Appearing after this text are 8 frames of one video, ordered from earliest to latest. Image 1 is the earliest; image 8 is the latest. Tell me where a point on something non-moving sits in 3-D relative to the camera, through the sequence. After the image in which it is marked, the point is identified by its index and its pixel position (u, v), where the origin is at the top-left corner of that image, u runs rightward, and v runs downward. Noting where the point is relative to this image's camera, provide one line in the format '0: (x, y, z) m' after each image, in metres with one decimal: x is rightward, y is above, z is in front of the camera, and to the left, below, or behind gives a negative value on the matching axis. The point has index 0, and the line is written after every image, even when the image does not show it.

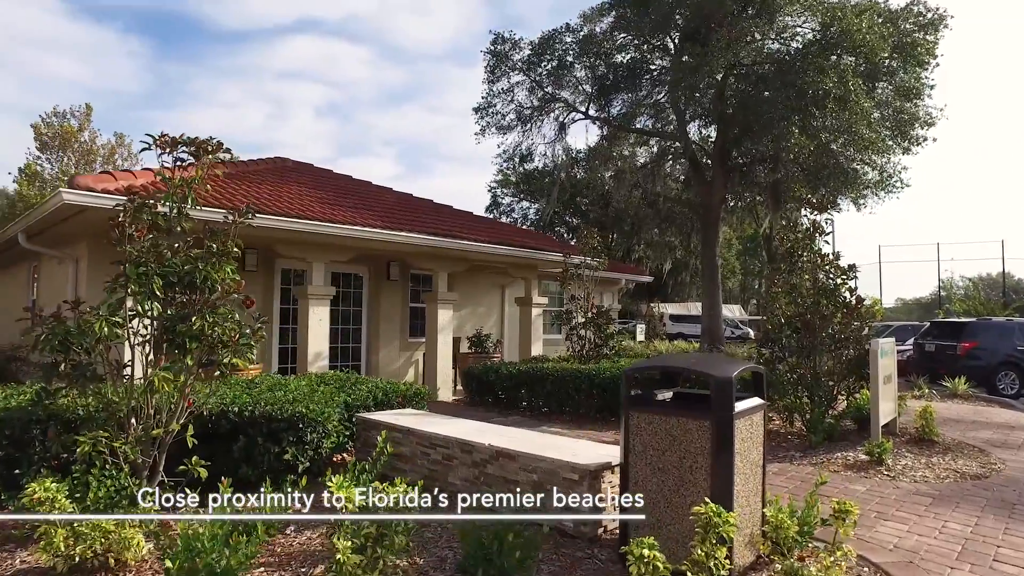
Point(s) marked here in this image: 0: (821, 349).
0: (+3.8, -0.8, +7.4) m
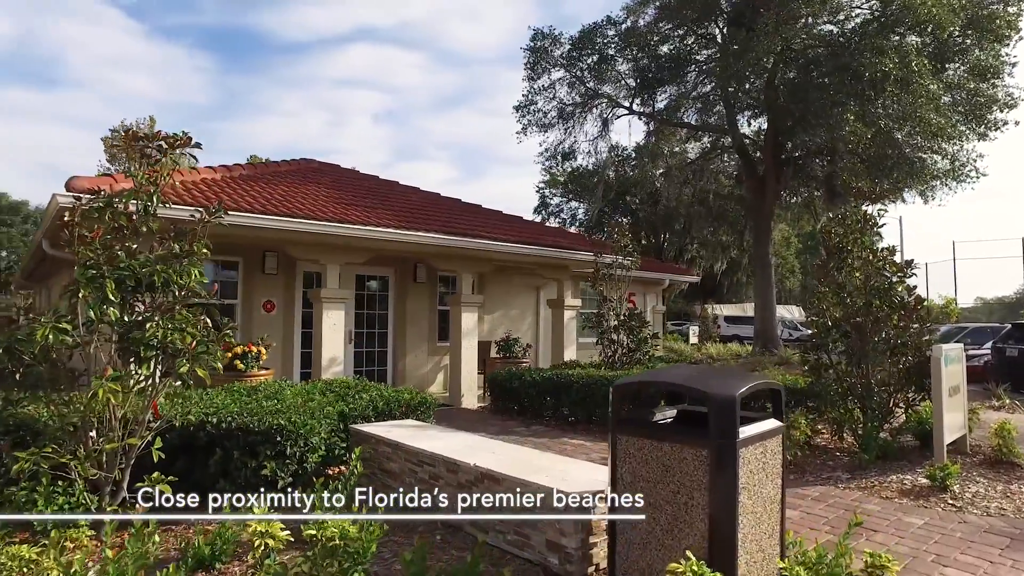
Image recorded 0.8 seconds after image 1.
0: (+3.9, -0.7, +6.6) m
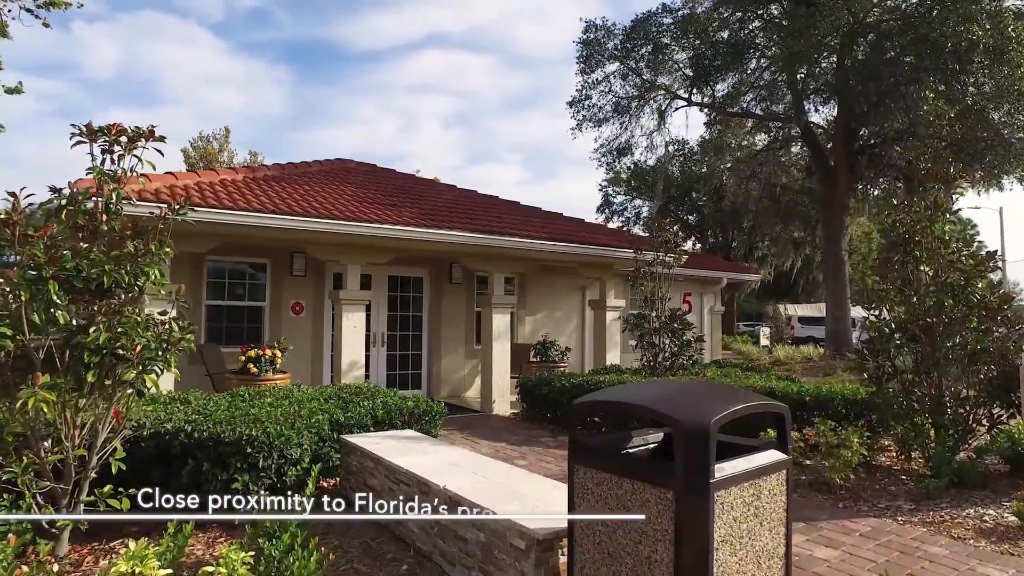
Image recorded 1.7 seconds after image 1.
0: (+4.1, -0.7, +5.6) m
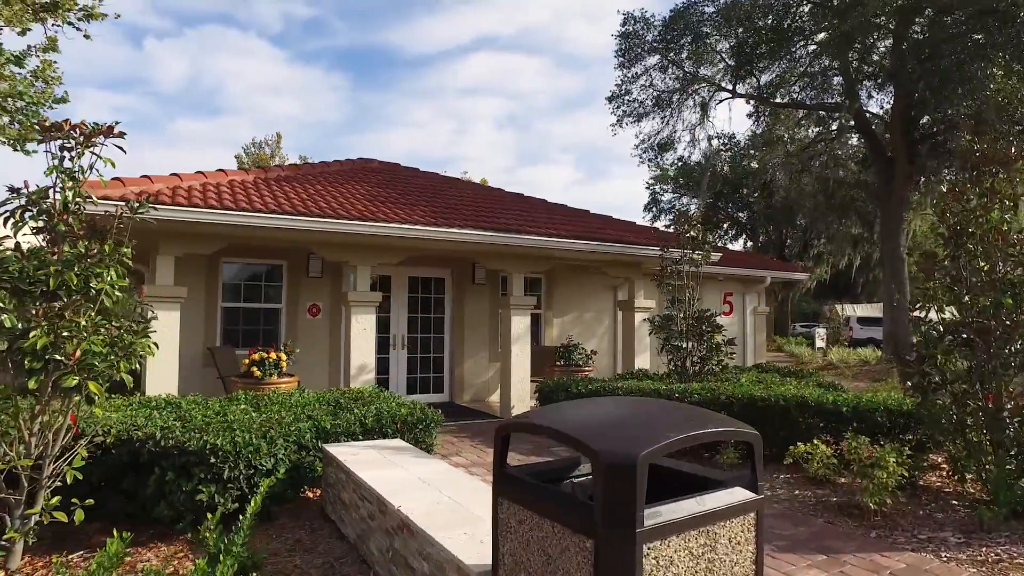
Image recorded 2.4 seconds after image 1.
0: (+4.0, -0.7, +4.9) m
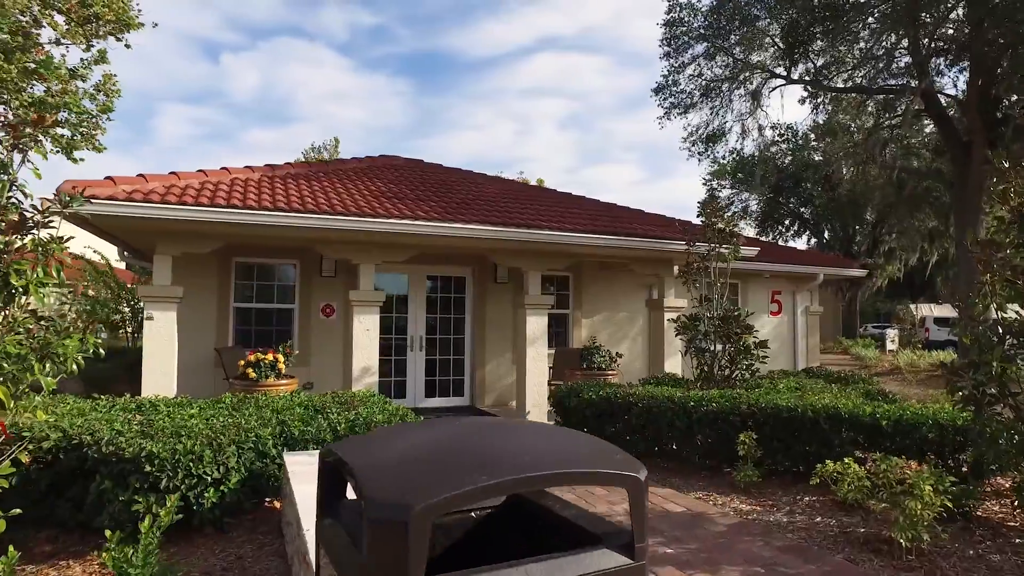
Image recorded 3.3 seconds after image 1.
0: (+3.8, -0.6, +4.0) m
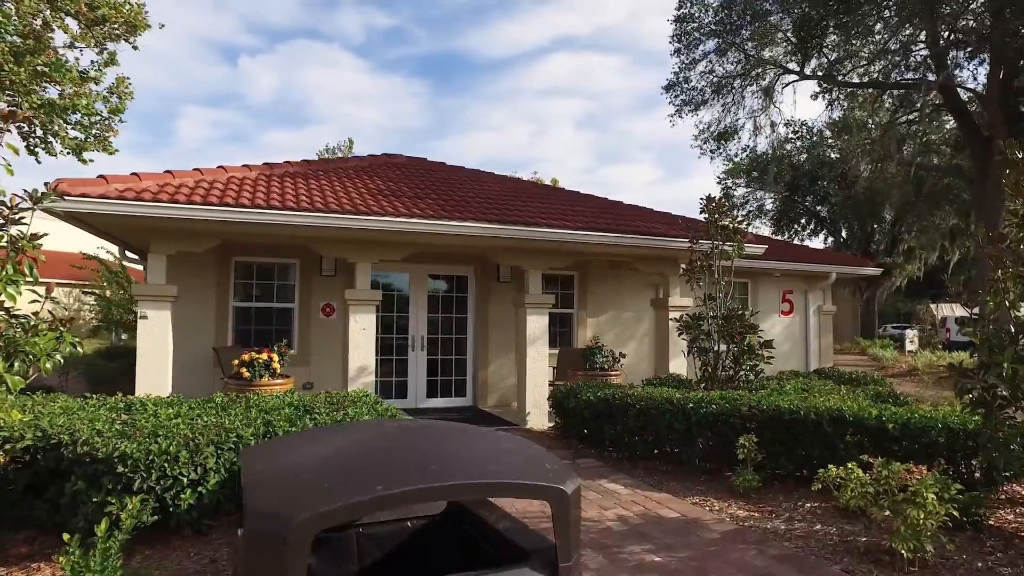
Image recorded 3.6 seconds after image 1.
0: (+3.7, -0.6, +3.8) m
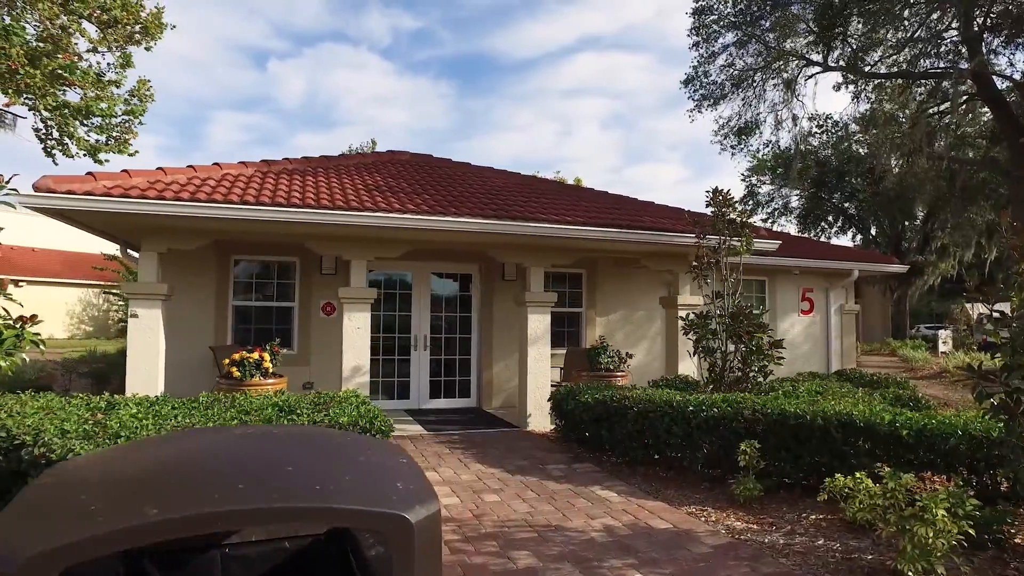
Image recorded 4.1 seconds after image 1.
0: (+3.5, -0.6, +3.4) m
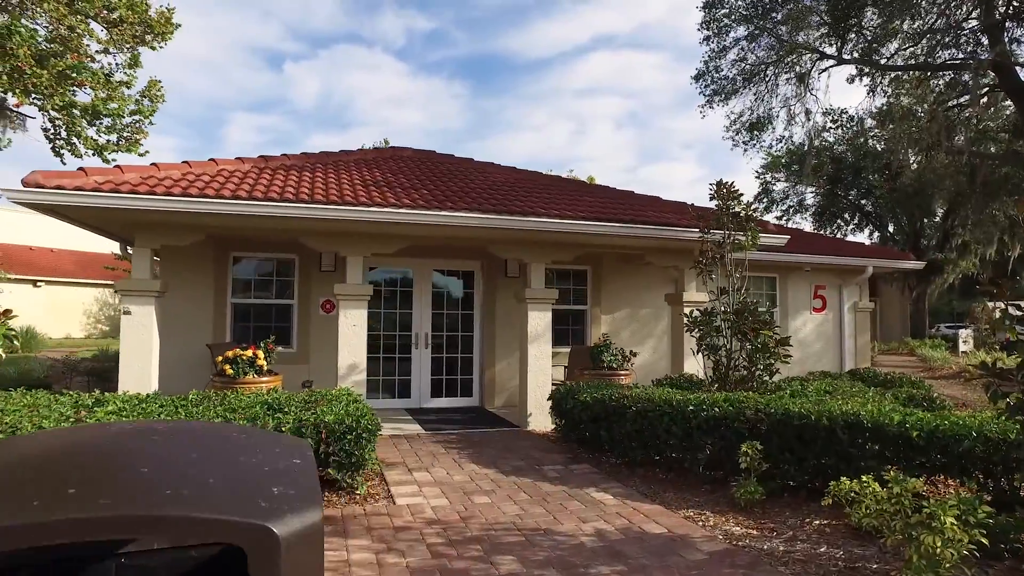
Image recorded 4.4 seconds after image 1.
0: (+3.4, -0.5, +3.2) m
